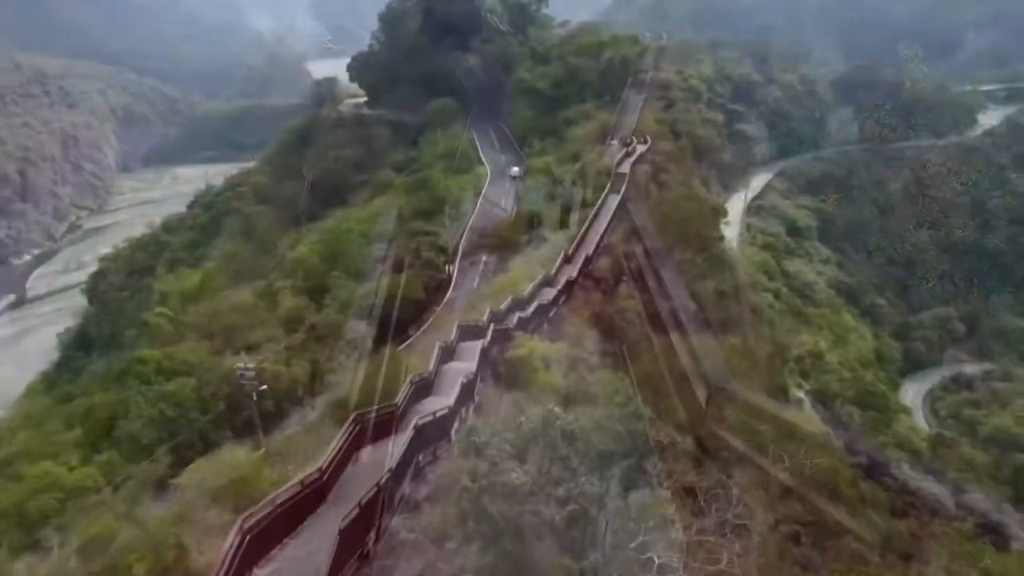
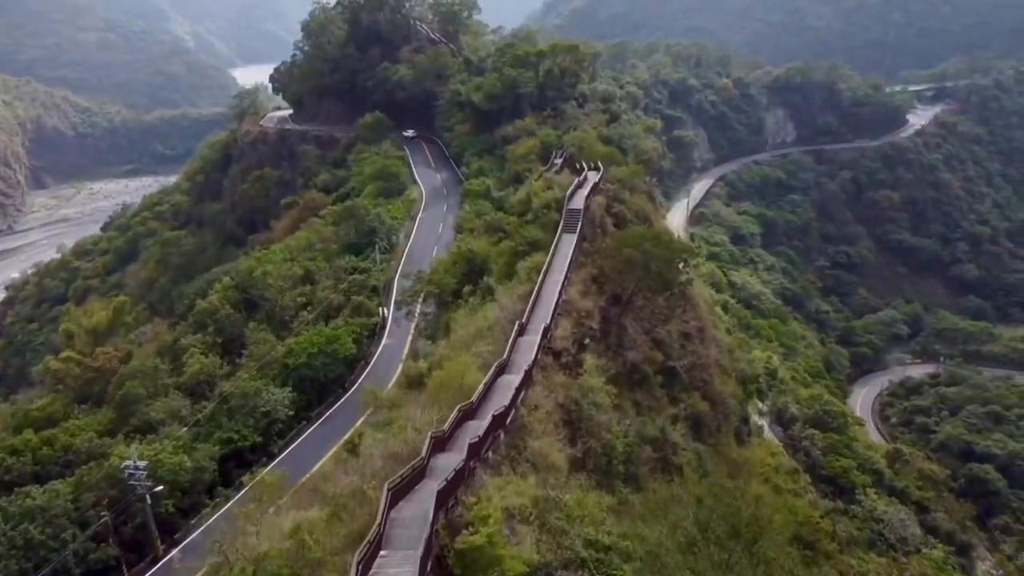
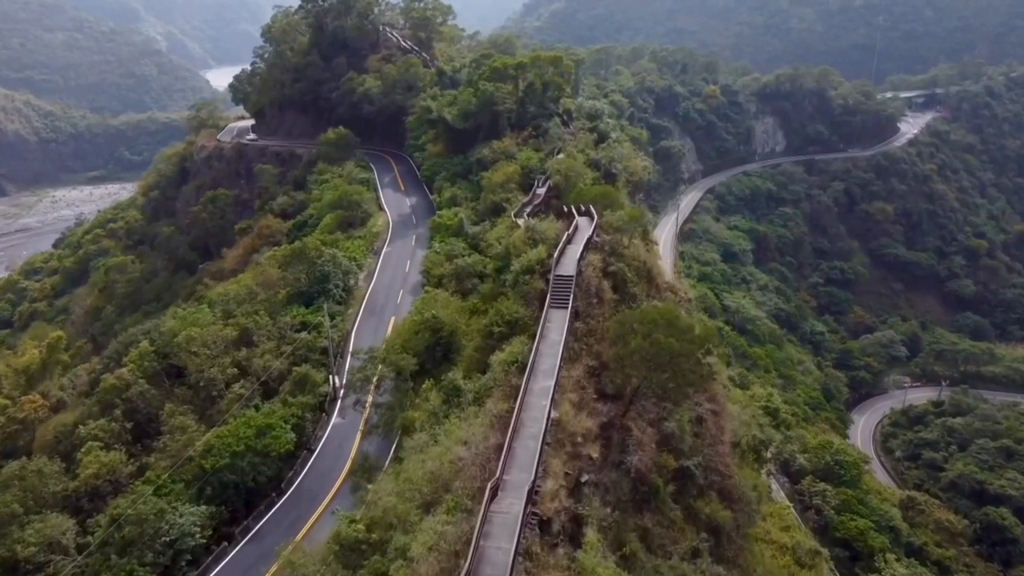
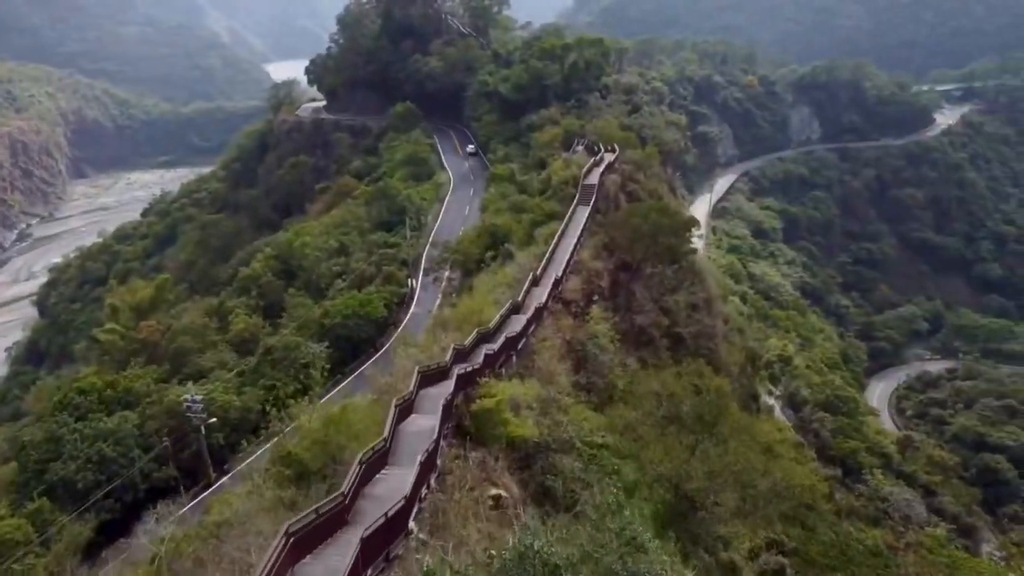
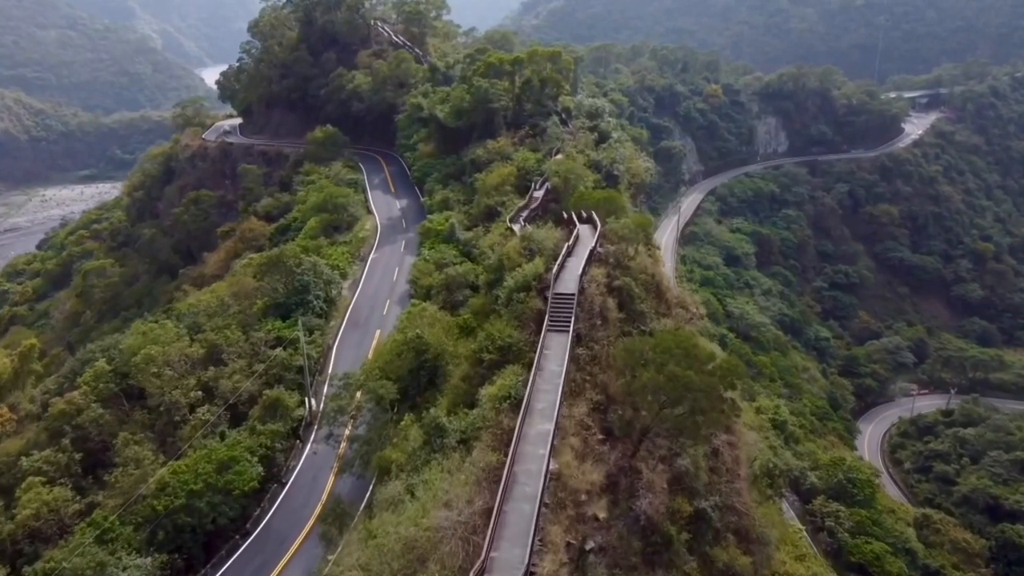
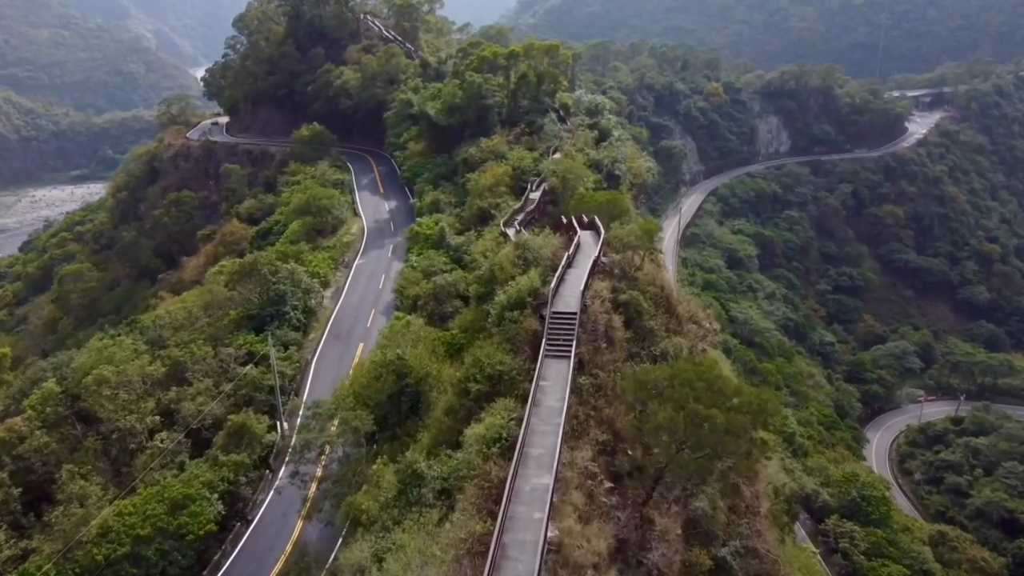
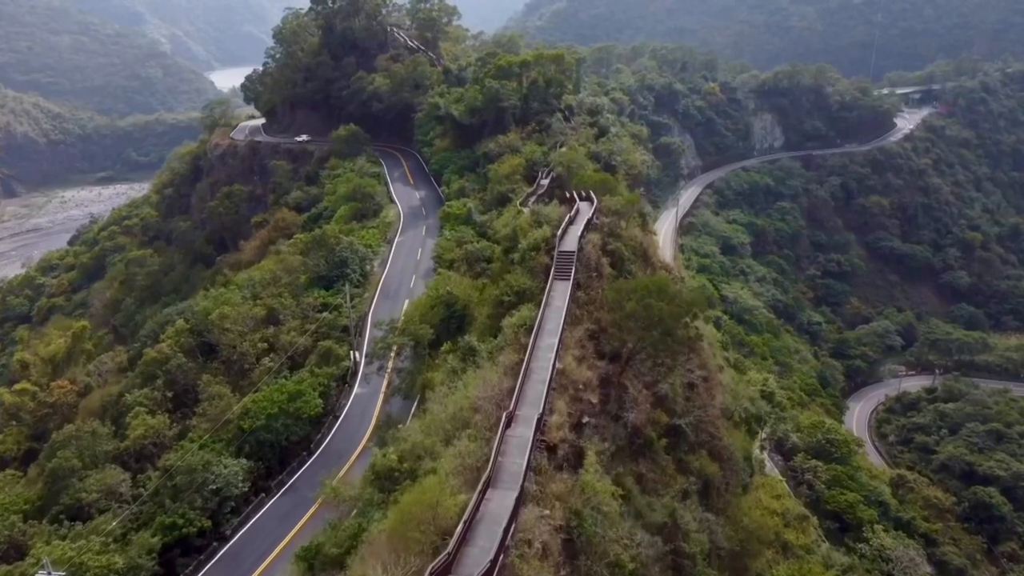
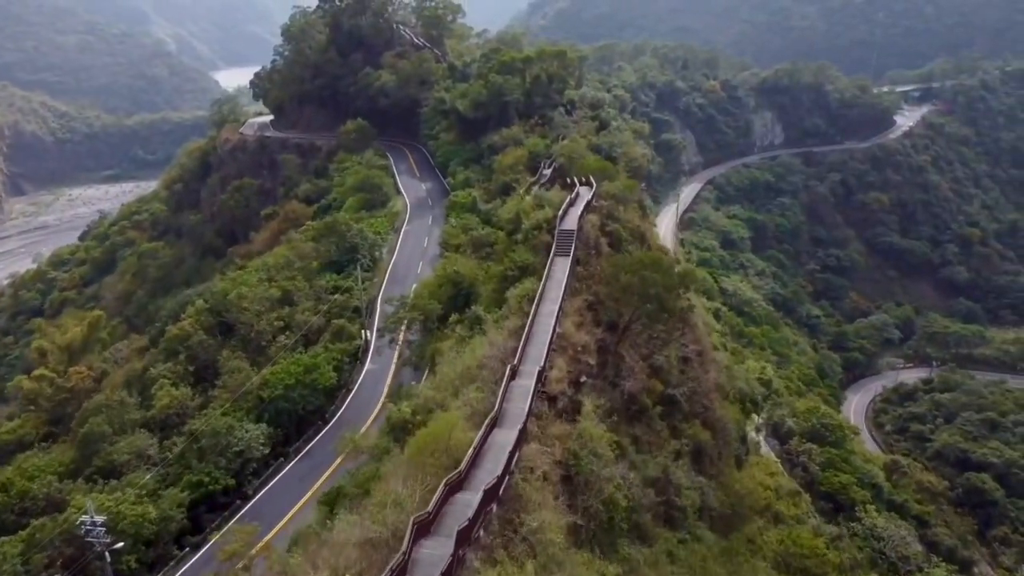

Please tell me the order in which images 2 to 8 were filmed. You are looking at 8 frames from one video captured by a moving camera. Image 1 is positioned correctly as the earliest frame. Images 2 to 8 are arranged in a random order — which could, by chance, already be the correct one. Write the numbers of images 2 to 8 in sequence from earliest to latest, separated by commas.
4, 2, 8, 7, 3, 5, 6
